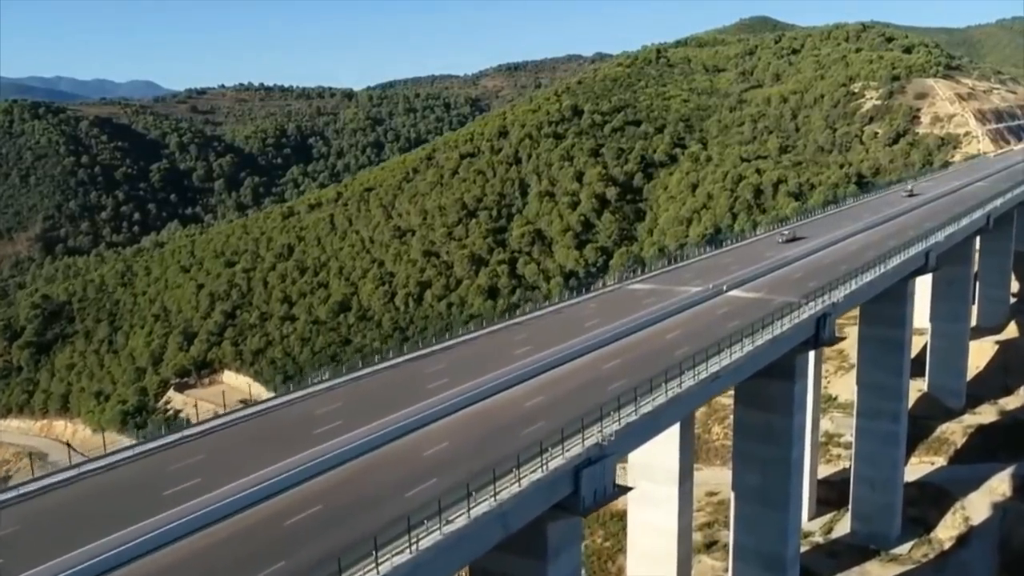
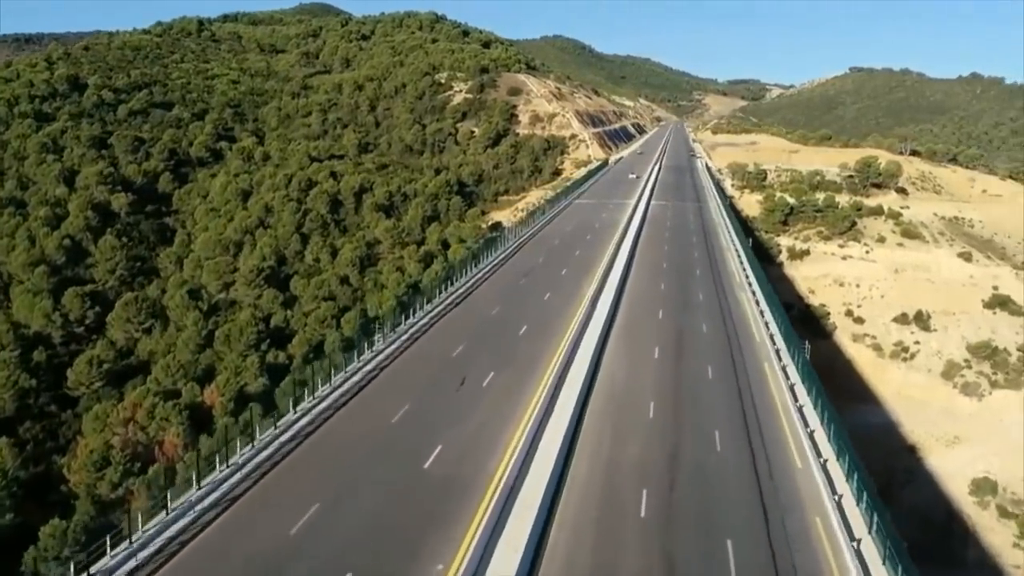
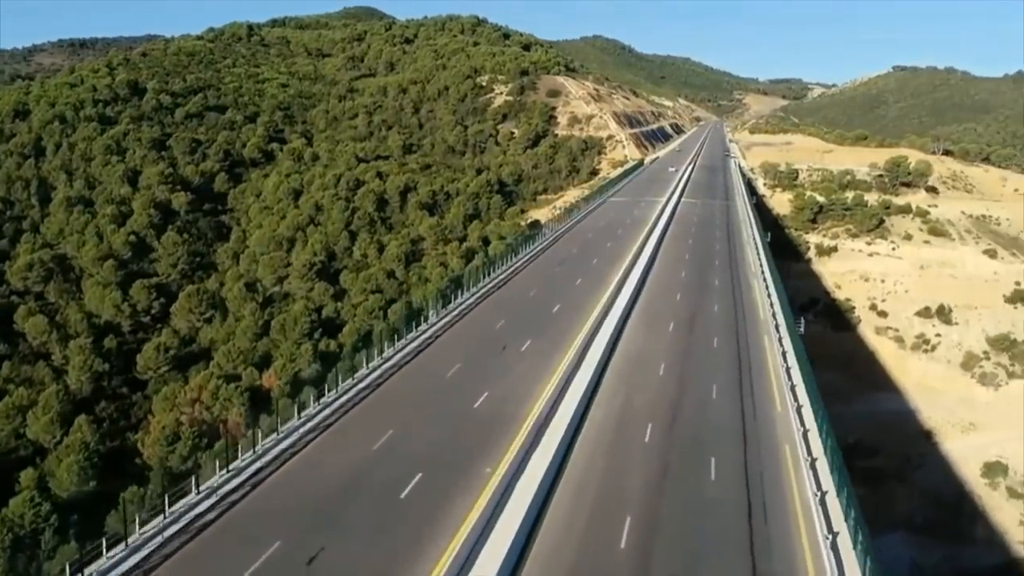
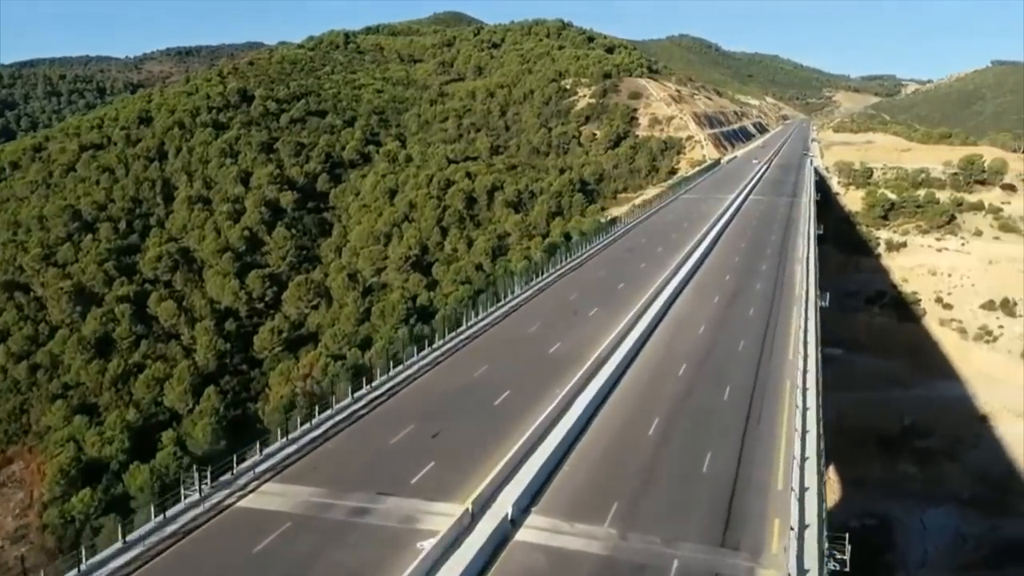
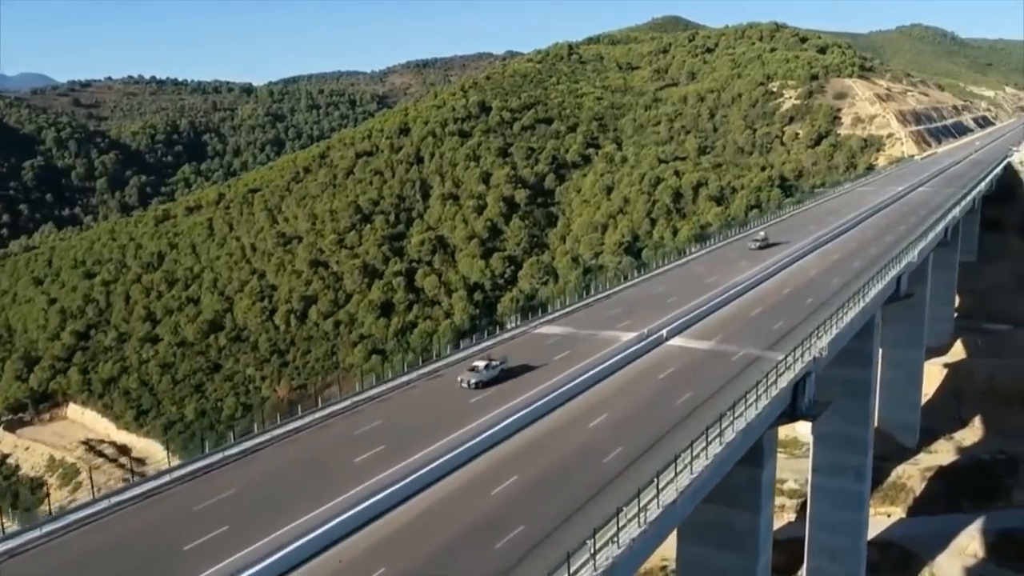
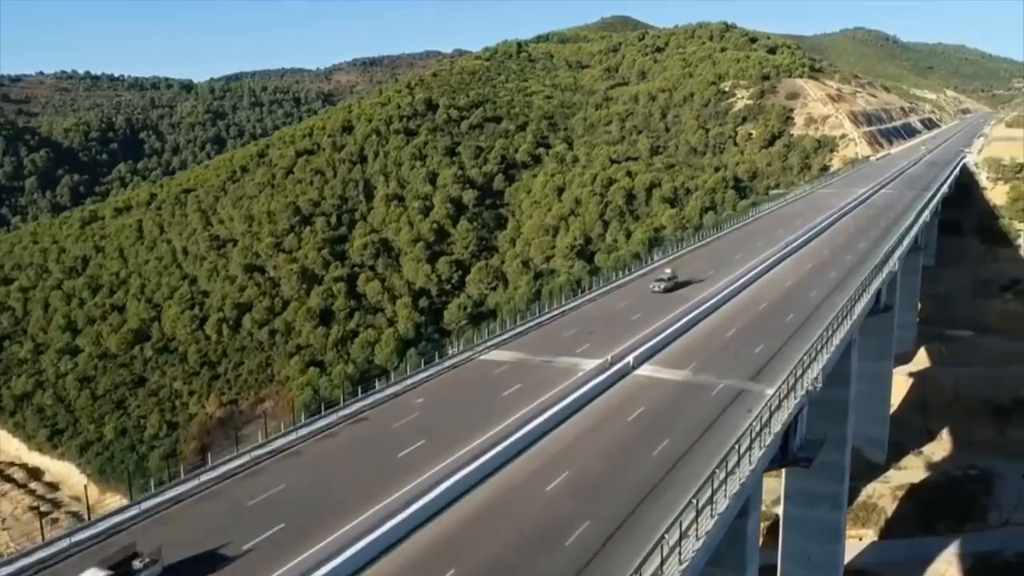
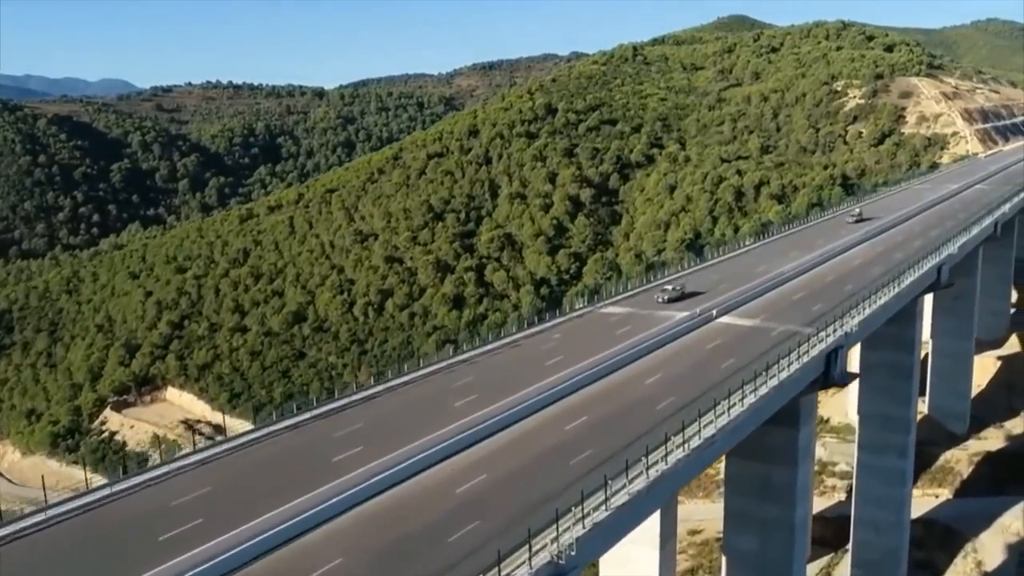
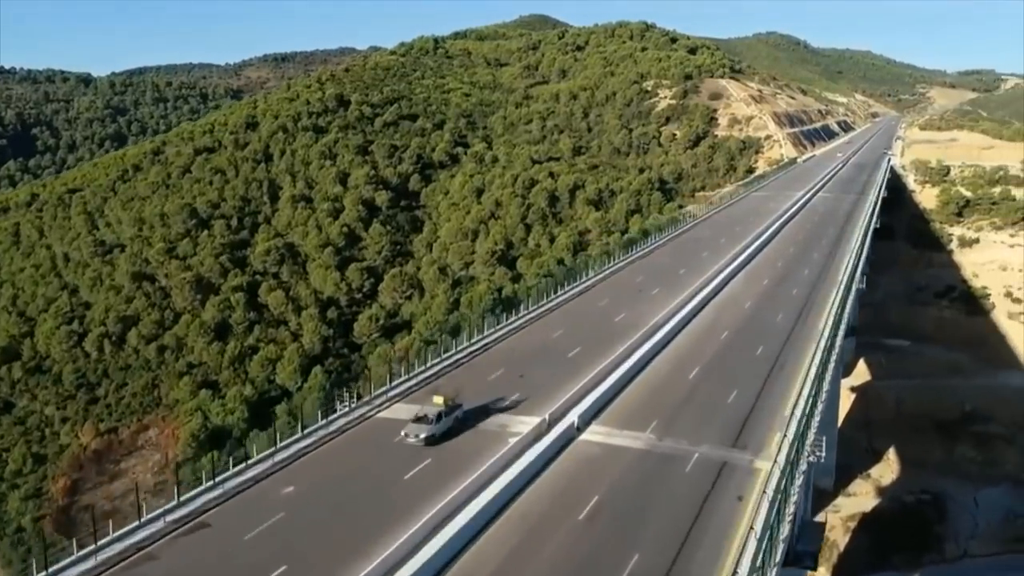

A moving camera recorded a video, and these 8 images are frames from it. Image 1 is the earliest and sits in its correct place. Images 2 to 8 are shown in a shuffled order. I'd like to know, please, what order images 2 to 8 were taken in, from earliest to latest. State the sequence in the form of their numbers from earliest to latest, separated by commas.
7, 5, 6, 8, 4, 3, 2
